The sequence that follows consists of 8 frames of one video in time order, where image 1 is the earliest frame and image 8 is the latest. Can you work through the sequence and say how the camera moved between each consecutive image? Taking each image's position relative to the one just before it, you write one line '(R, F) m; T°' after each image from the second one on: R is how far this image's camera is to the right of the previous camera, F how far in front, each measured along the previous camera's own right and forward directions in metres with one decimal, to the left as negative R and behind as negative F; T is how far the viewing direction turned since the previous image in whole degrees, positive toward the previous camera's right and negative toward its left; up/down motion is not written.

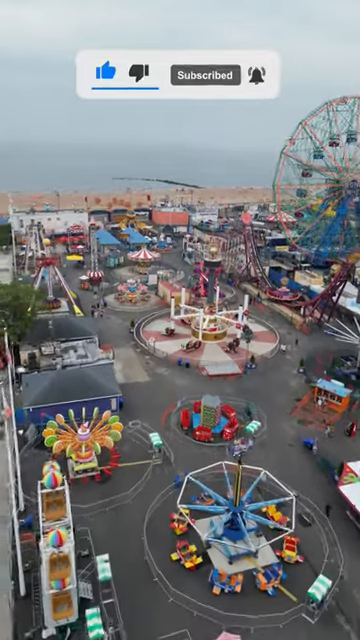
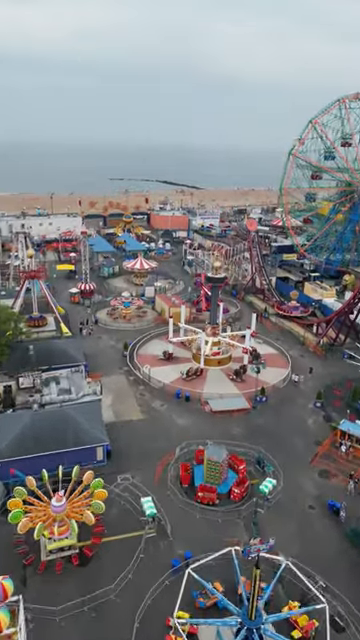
(+0.1, +5.3) m; 0°
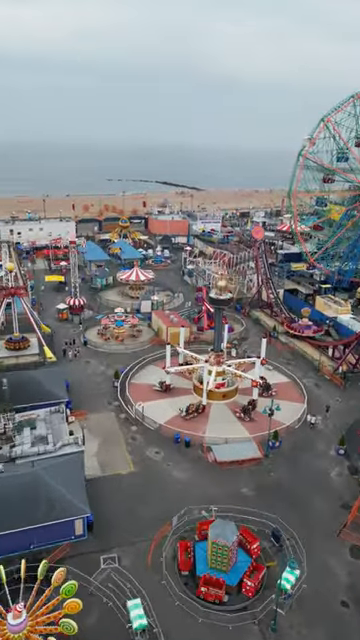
(+0.1, +5.3) m; 0°
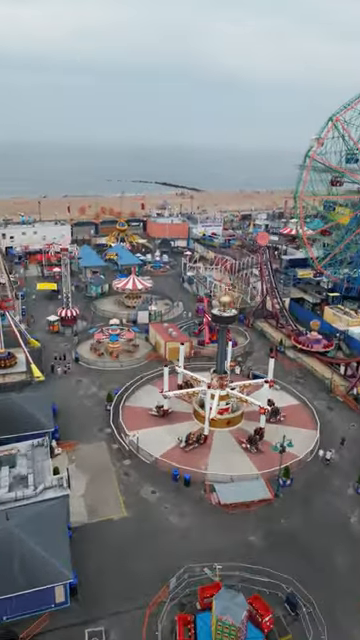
(0.0, +3.3) m; 0°
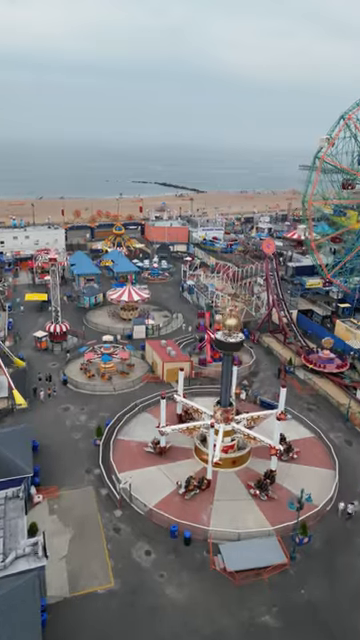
(0.0, +3.9) m; 0°
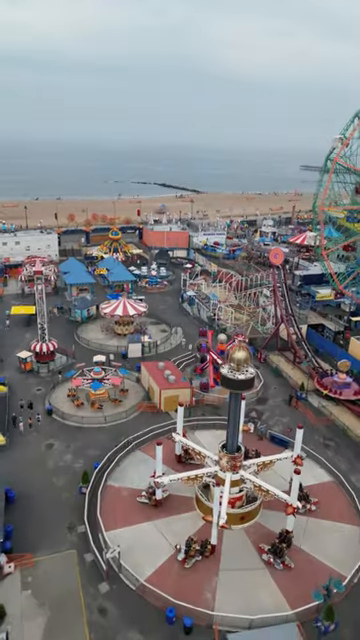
(0.0, +4.1) m; 0°
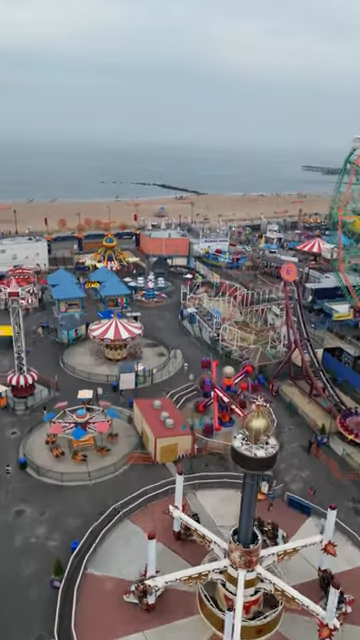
(0.0, +5.4) m; 0°
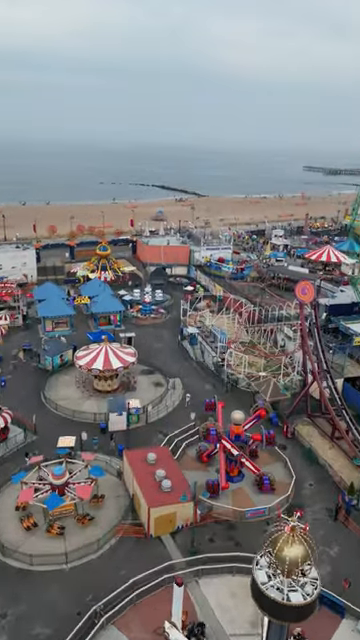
(0.0, +5.2) m; 0°
